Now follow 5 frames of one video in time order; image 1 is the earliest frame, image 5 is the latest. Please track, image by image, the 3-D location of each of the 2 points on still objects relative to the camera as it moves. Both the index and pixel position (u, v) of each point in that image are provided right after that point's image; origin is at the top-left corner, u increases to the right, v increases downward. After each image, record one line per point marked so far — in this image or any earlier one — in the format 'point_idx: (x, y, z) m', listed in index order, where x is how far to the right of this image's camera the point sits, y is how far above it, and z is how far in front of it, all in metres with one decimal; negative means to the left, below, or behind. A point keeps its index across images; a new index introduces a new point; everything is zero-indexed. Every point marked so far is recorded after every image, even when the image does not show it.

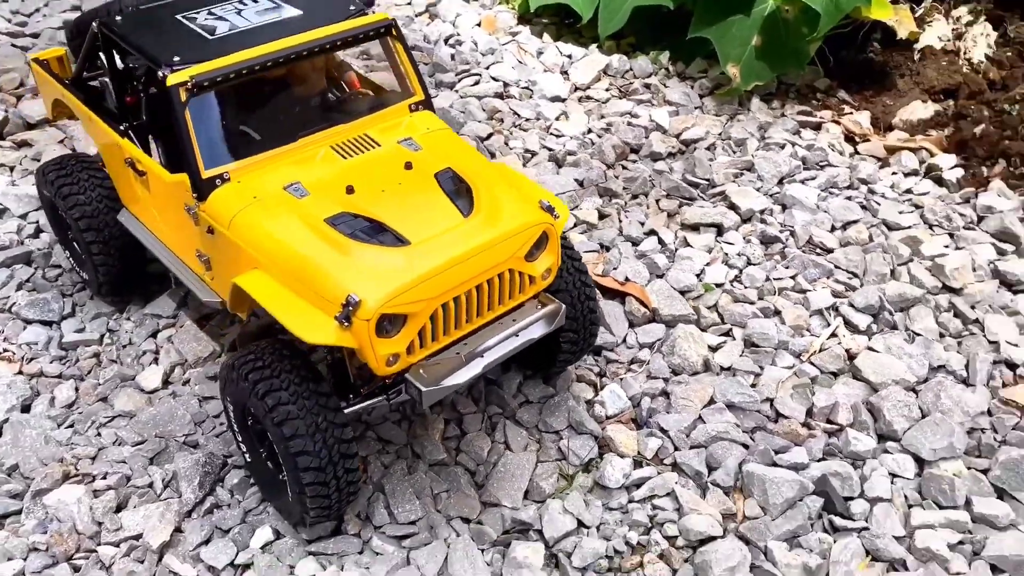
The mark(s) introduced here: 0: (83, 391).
0: (-1.3, -0.3, +2.8) m
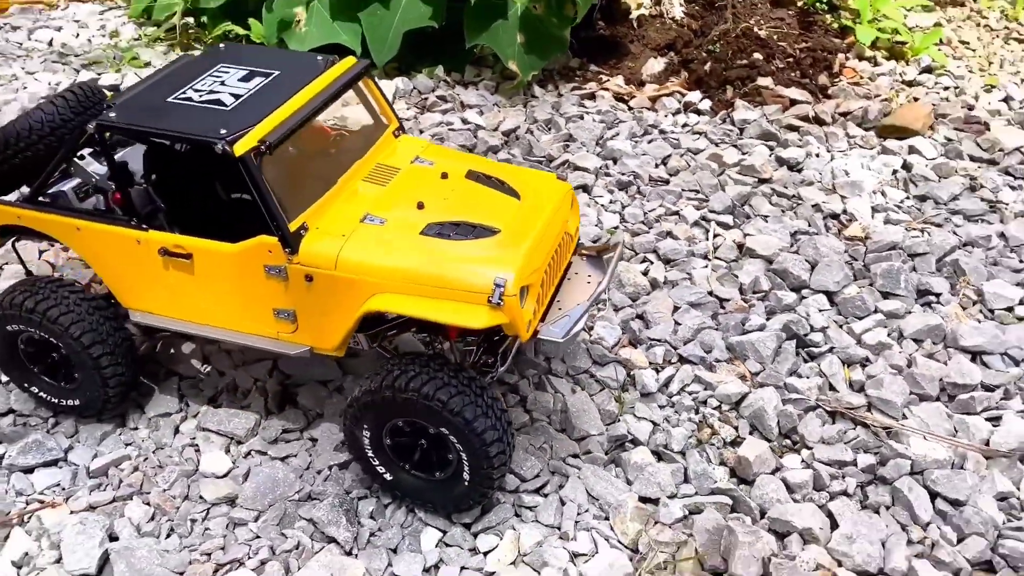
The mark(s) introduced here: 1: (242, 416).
0: (-1.1, -0.6, +2.7) m
1: (-0.9, -0.4, +3.0) m
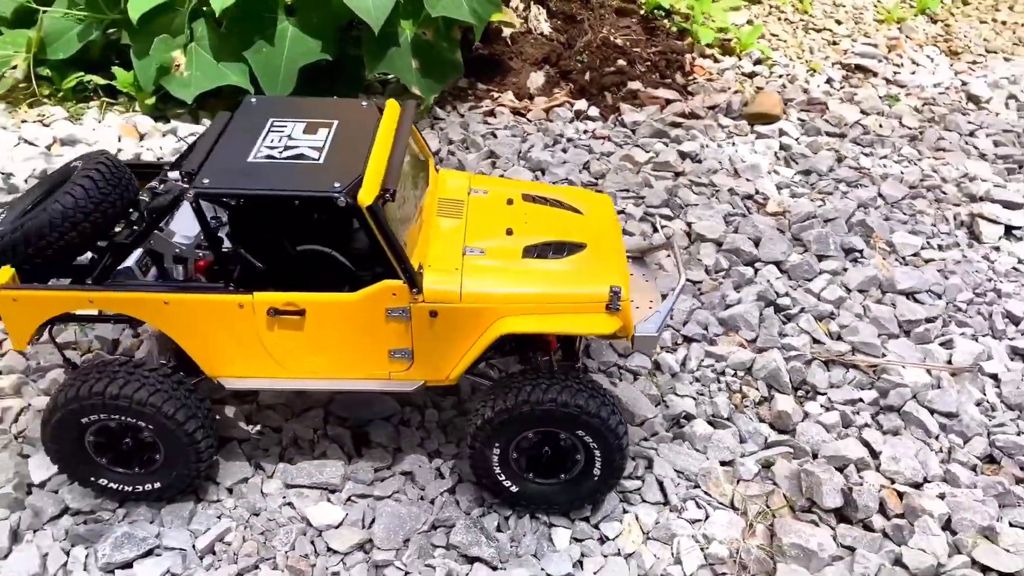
0: (-0.7, -0.8, +2.7) m
1: (-0.6, -0.6, +3.0) m
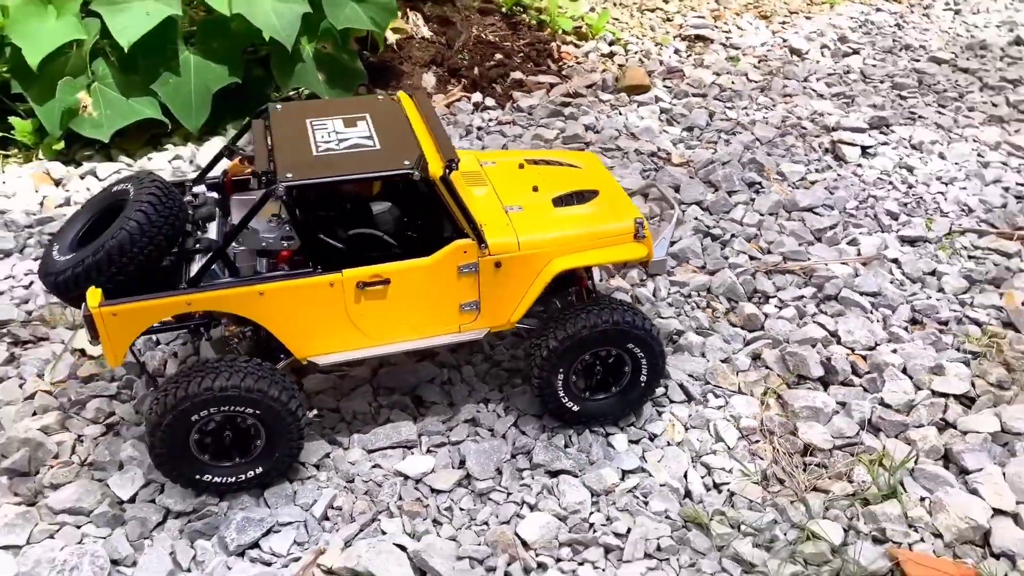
0: (-0.4, -0.7, +3.0) m
1: (-0.4, -0.5, +3.3) m
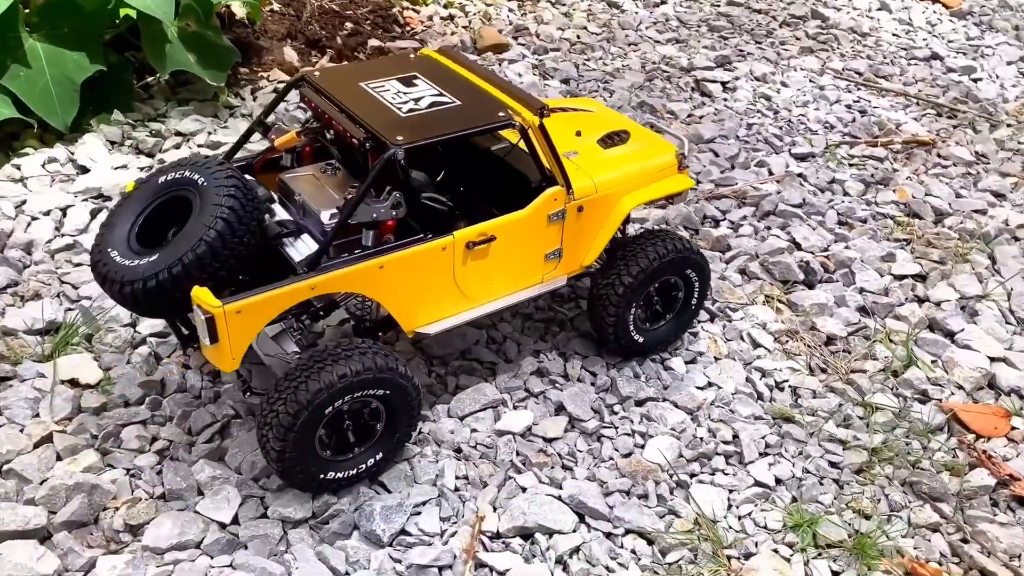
0: (+0.1, -0.6, +2.9) m
1: (-0.1, -0.4, +3.2) m
